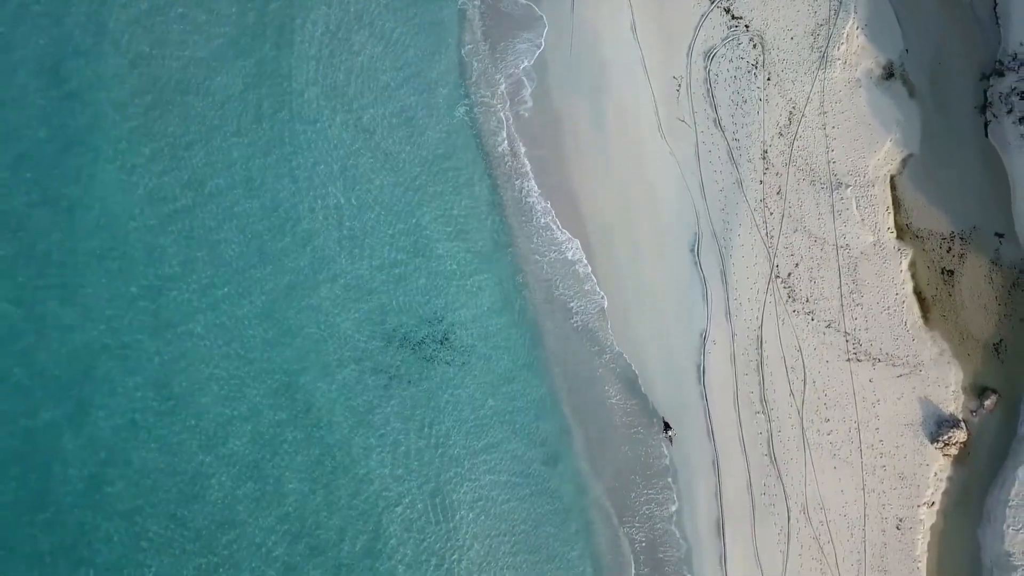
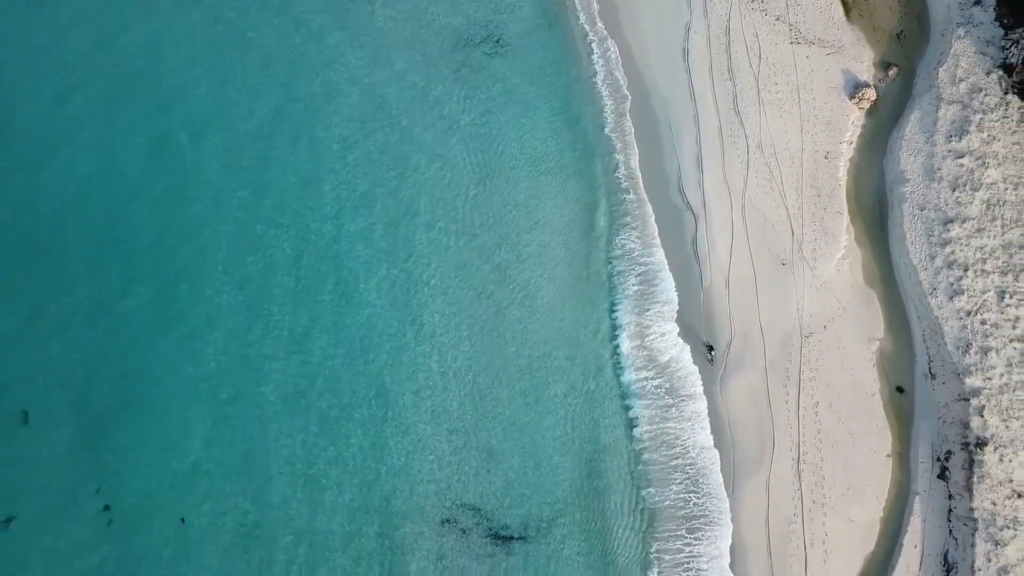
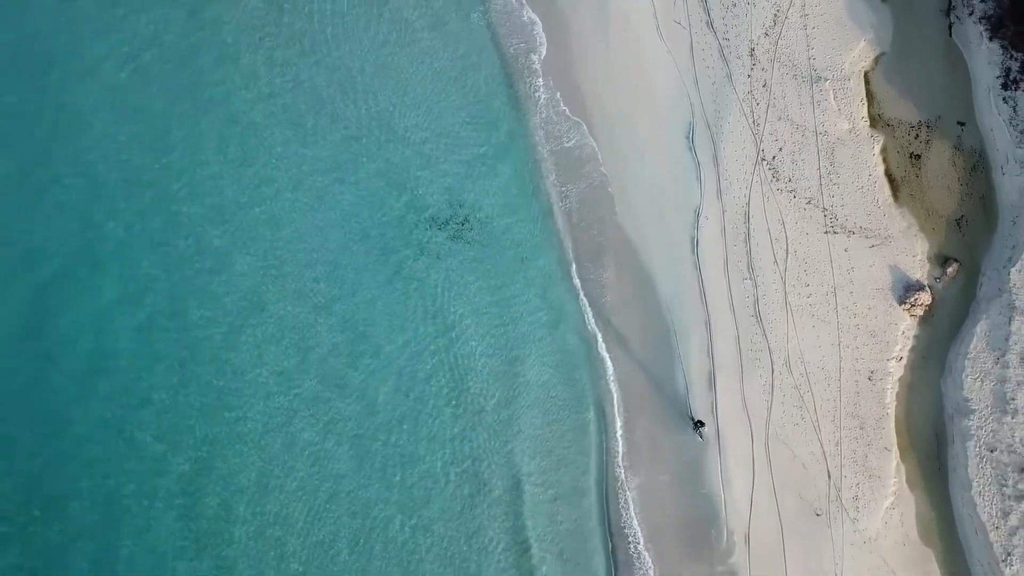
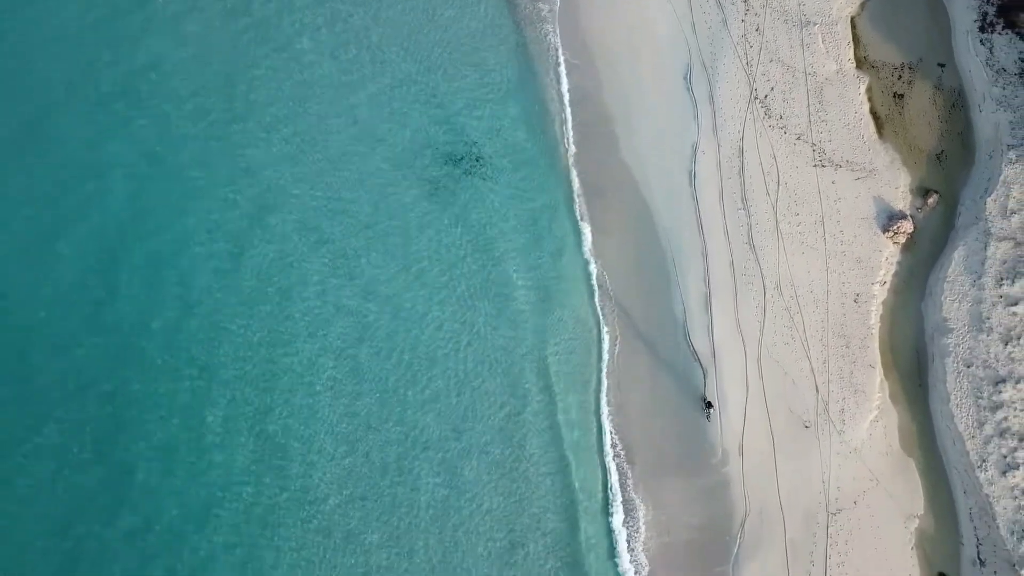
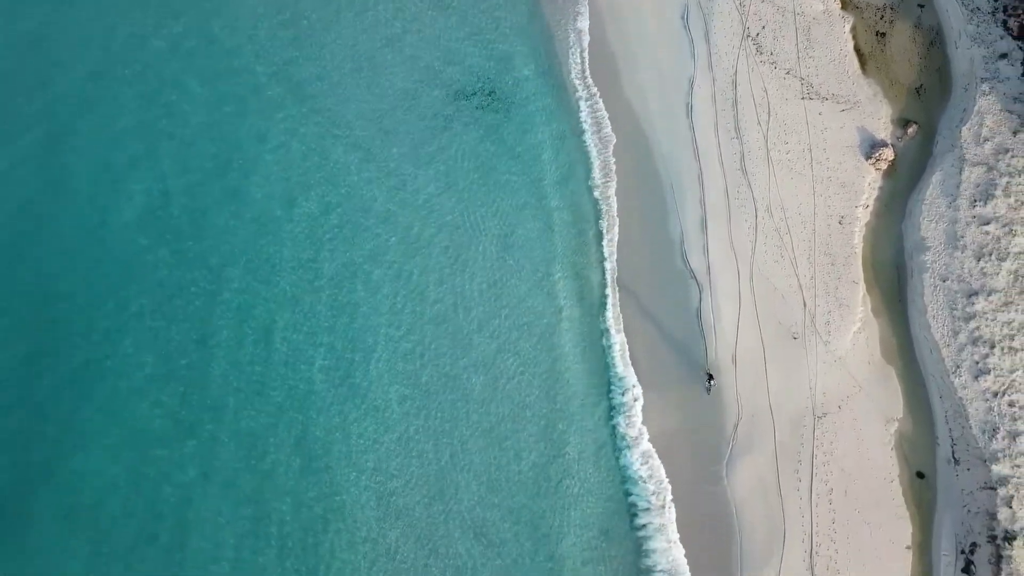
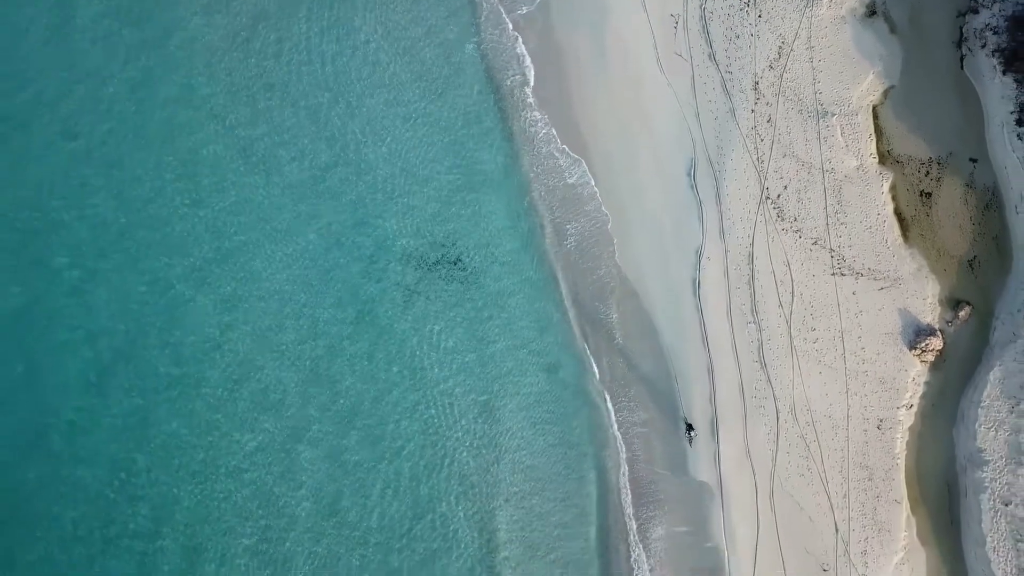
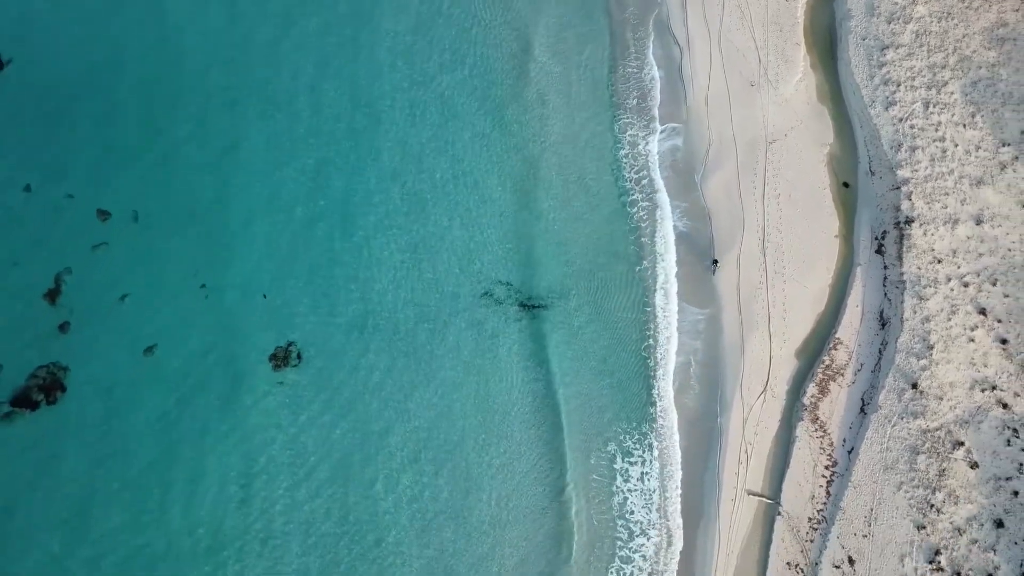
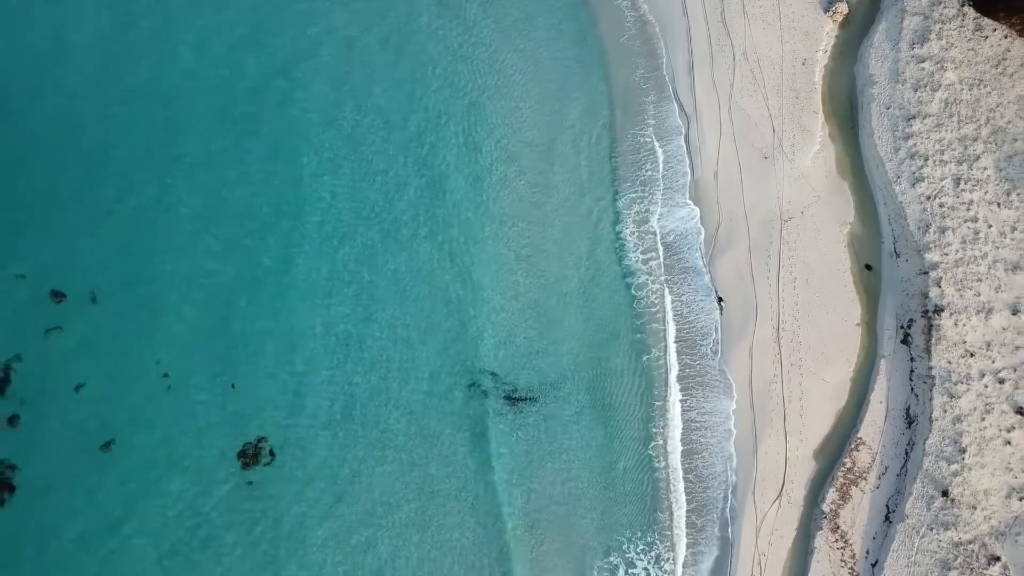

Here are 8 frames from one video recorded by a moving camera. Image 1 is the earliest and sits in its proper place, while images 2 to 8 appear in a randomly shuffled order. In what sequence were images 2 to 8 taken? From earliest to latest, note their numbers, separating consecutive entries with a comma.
6, 3, 4, 5, 2, 8, 7
